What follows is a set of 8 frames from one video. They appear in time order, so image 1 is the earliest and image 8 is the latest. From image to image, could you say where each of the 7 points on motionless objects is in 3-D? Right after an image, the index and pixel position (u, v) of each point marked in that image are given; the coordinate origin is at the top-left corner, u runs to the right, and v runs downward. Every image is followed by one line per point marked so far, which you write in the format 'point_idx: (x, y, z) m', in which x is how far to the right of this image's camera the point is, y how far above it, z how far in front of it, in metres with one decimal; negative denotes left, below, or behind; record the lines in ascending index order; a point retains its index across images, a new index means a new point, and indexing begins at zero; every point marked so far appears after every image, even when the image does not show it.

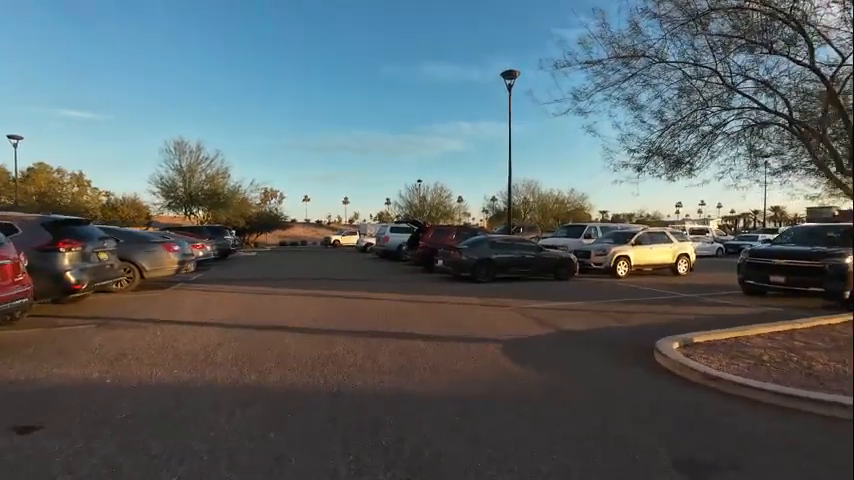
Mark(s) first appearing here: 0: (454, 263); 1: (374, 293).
0: (+1.2, -1.1, +16.6) m
1: (-2.0, -2.0, +13.3) m
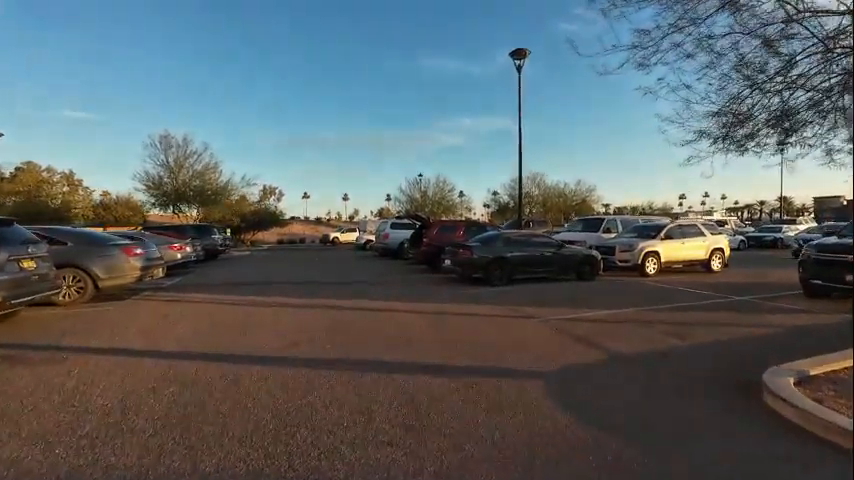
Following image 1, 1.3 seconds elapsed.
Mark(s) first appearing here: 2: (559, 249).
0: (+1.5, -1.0, +14.6) m
1: (-1.8, -2.0, +11.3) m
2: (+5.9, -0.5, +15.8) m
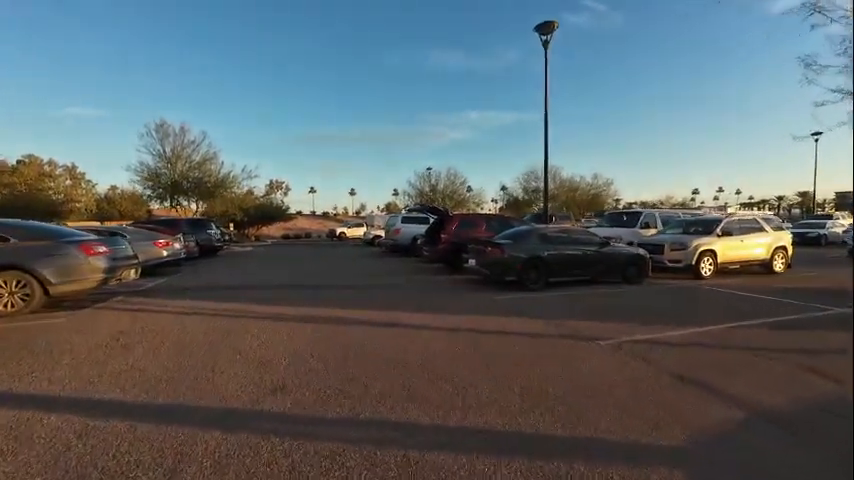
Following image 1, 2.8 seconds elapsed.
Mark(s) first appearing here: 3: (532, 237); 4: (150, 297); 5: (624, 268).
0: (+2.2, -0.8, +12.3) m
1: (-1.1, -1.9, +9.1) m
2: (+6.7, -0.3, +13.5) m
3: (+3.9, +0.1, +12.8) m
4: (-8.3, -1.7, +10.5) m
5: (+7.7, -1.1, +13.8) m
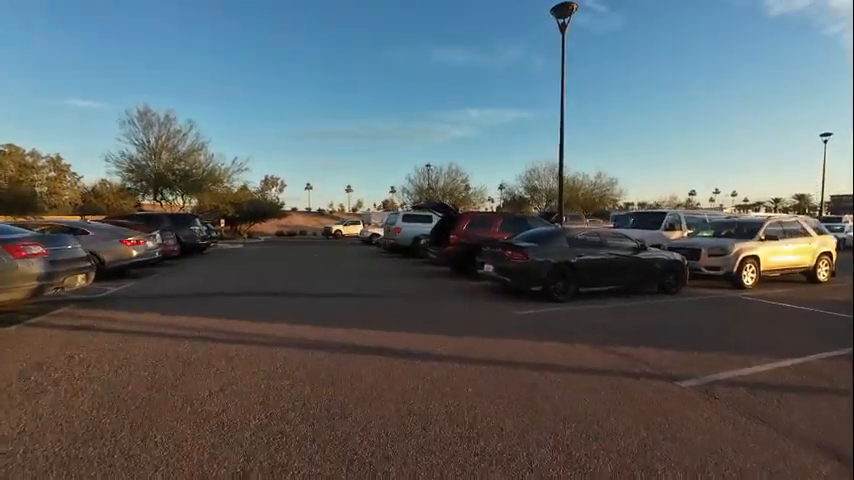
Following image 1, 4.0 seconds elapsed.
0: (+2.6, -0.9, +10.6) m
1: (-0.7, -1.9, +7.3) m
2: (+7.0, -0.5, +11.8) m
3: (+4.2, 0.0, +11.0) m
4: (-8.0, -1.7, +8.7) m
5: (+8.0, -1.3, +12.1) m
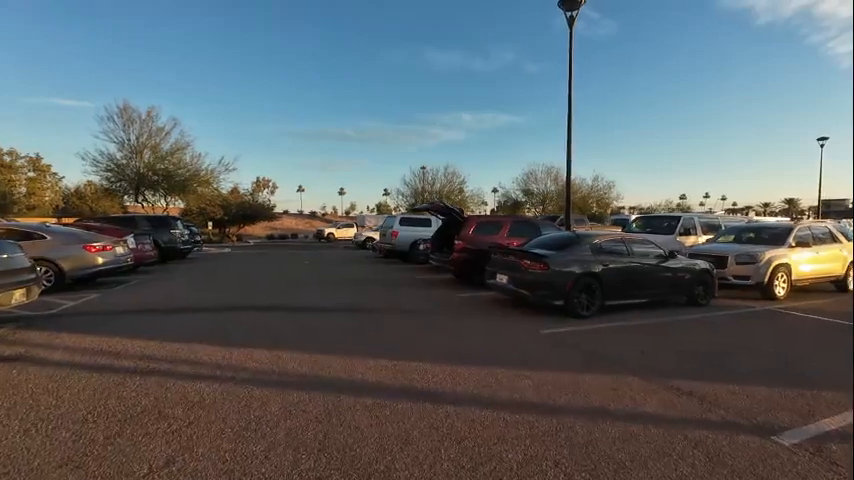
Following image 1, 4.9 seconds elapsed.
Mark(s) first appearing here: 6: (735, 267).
0: (+2.7, -1.1, +9.3) m
1: (-0.5, -2.1, +6.0) m
2: (+7.2, -0.7, +10.6) m
3: (+4.3, -0.2, +9.8) m
4: (-7.8, -1.8, +7.2) m
5: (+8.1, -1.5, +10.9) m
6: (+10.7, -1.0, +12.2) m
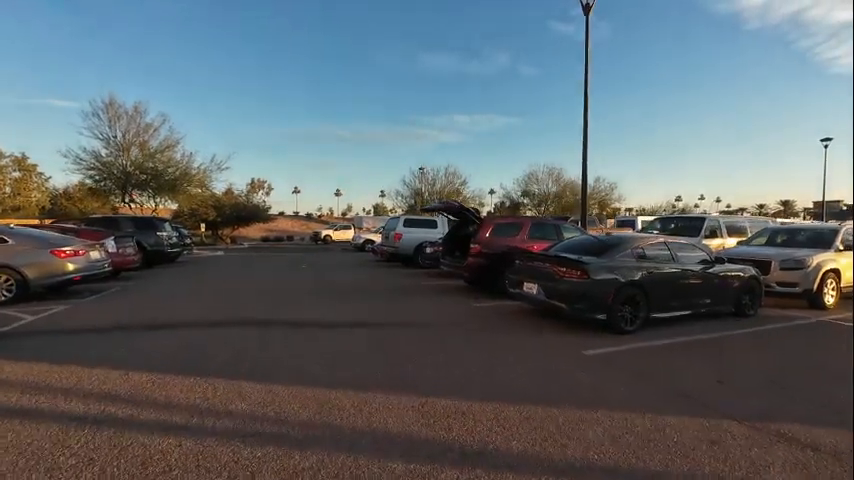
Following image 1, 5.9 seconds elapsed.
0: (+3.2, -1.2, +8.1) m
1: (0.0, -2.2, +4.7) m
2: (+7.6, -0.8, +9.4) m
3: (+4.8, -0.3, +8.6) m
4: (-7.3, -1.9, +5.8) m
5: (+8.6, -1.6, +9.7) m
6: (+11.1, -1.1, +11.1) m
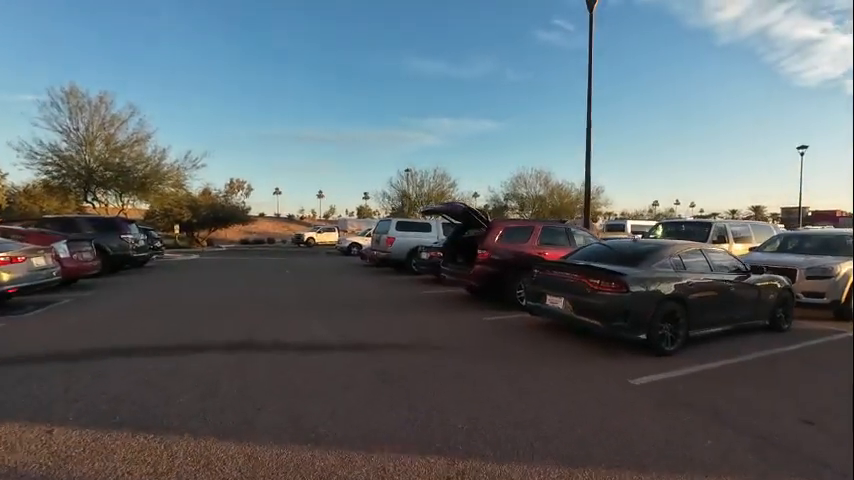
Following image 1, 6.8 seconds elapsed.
0: (+3.4, -1.3, +7.0) m
1: (+0.4, -2.3, +3.5) m
2: (+7.8, -0.9, +8.6) m
3: (+5.0, -0.5, +7.6) m
4: (-6.9, -2.0, +4.2) m
5: (+8.7, -1.7, +8.9) m
6: (+11.2, -1.3, +10.4) m
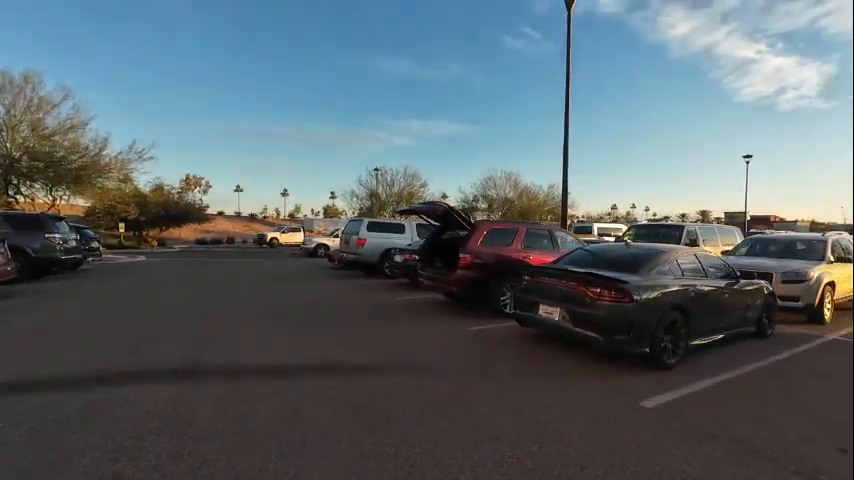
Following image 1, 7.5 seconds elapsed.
0: (+3.1, -1.4, +6.4) m
1: (+0.4, -2.4, +2.6) m
2: (+7.3, -1.0, +8.3) m
3: (+4.6, -0.6, +7.1) m
4: (-6.9, -2.0, +2.7) m
5: (+8.2, -1.9, +8.8) m
6: (+10.6, -1.4, +10.5) m
